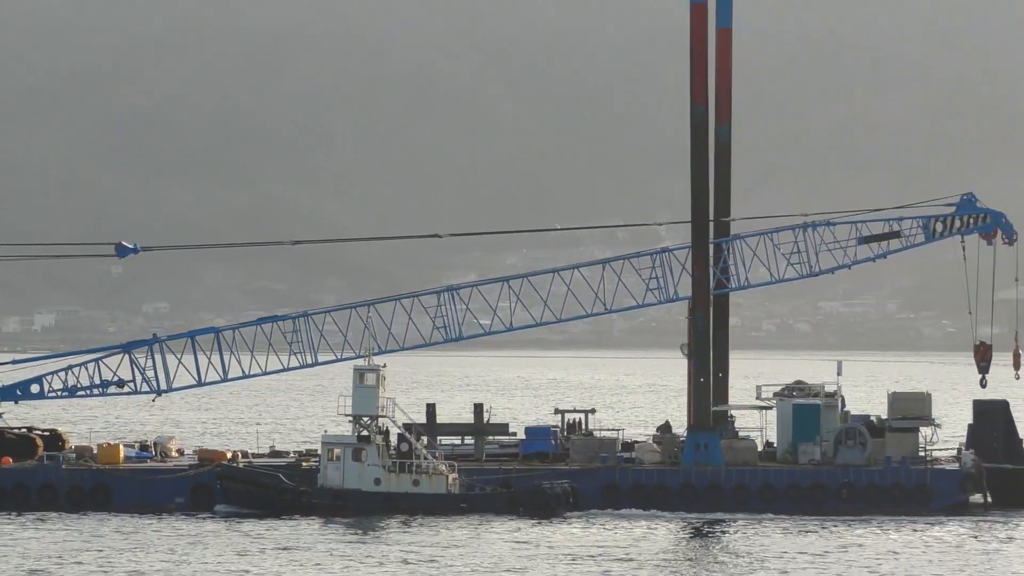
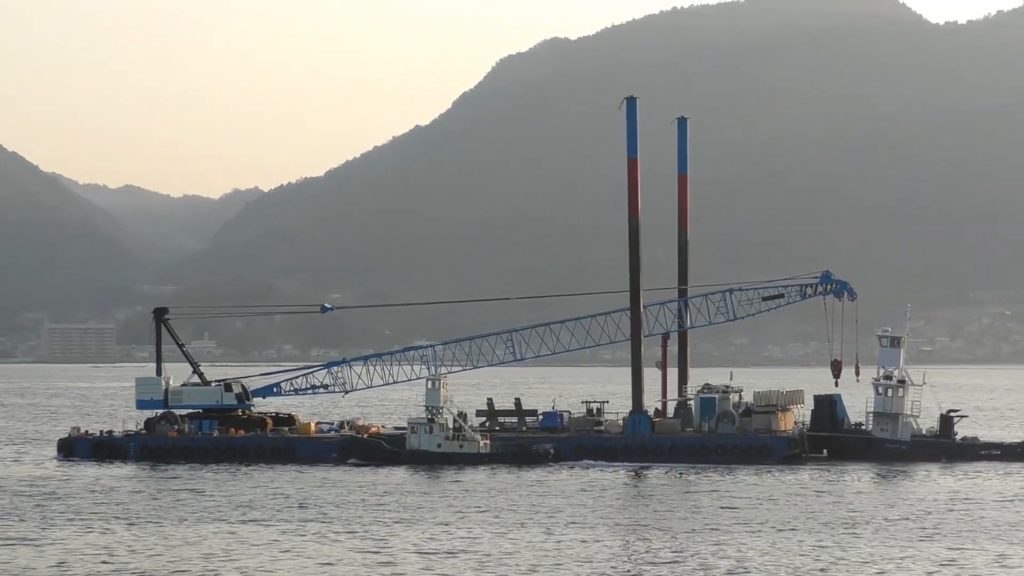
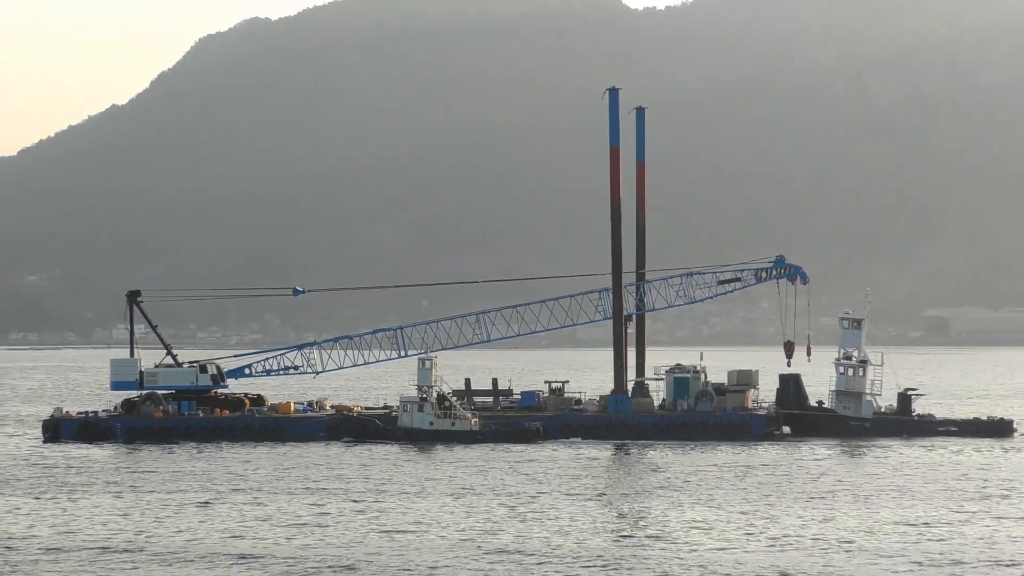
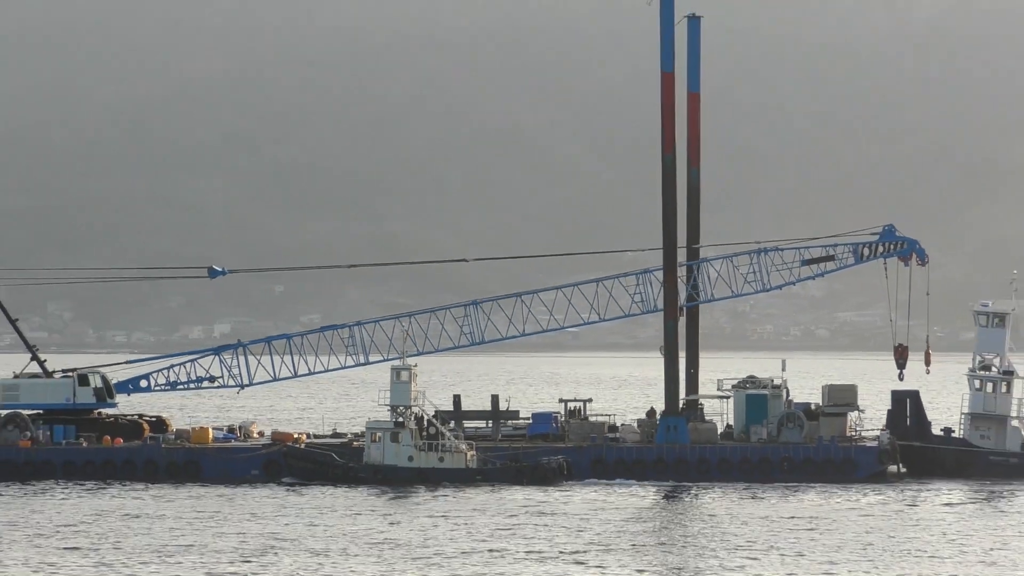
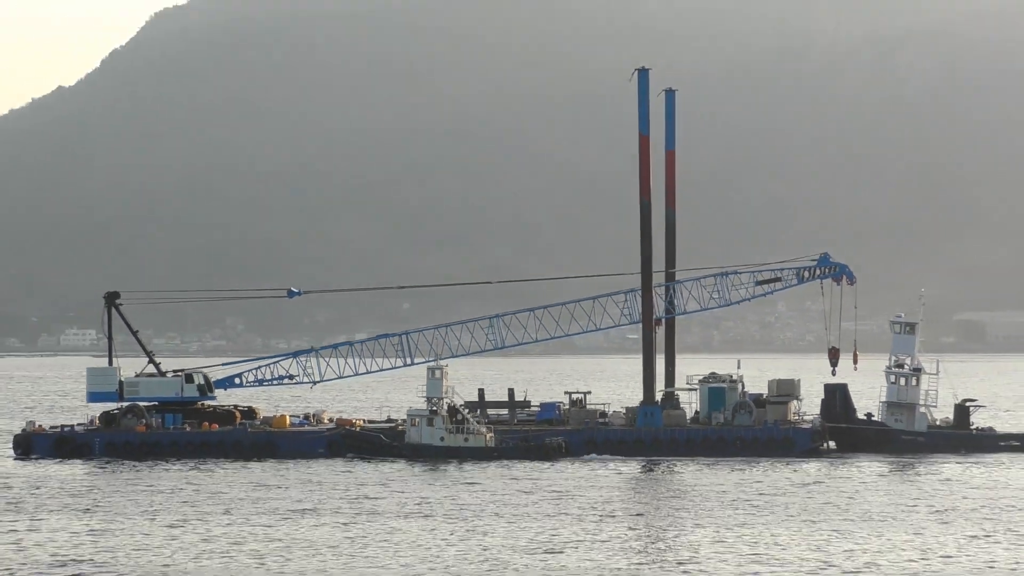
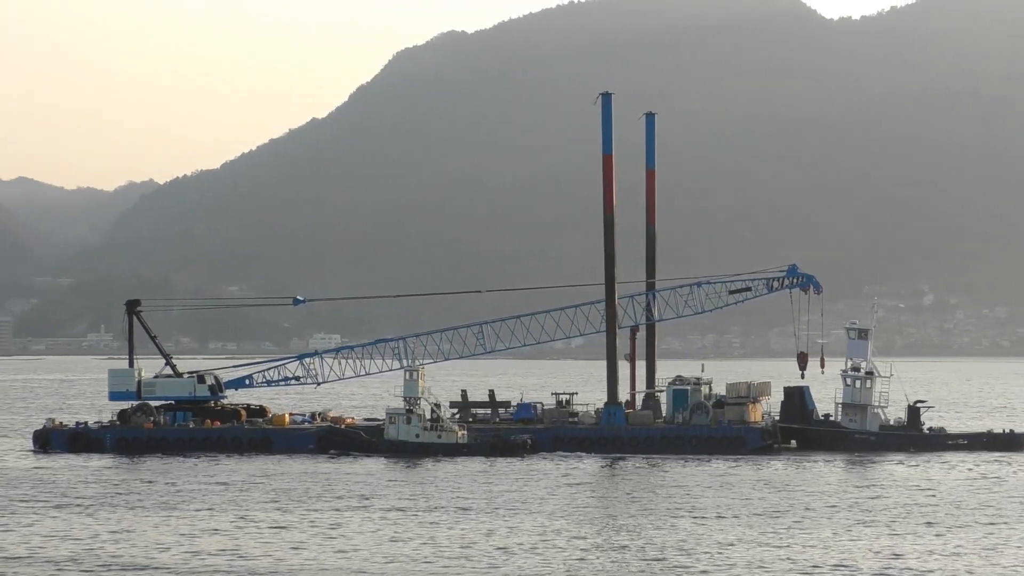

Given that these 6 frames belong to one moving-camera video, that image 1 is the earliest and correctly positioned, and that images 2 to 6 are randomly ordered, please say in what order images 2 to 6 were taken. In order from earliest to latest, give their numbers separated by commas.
4, 5, 3, 6, 2
